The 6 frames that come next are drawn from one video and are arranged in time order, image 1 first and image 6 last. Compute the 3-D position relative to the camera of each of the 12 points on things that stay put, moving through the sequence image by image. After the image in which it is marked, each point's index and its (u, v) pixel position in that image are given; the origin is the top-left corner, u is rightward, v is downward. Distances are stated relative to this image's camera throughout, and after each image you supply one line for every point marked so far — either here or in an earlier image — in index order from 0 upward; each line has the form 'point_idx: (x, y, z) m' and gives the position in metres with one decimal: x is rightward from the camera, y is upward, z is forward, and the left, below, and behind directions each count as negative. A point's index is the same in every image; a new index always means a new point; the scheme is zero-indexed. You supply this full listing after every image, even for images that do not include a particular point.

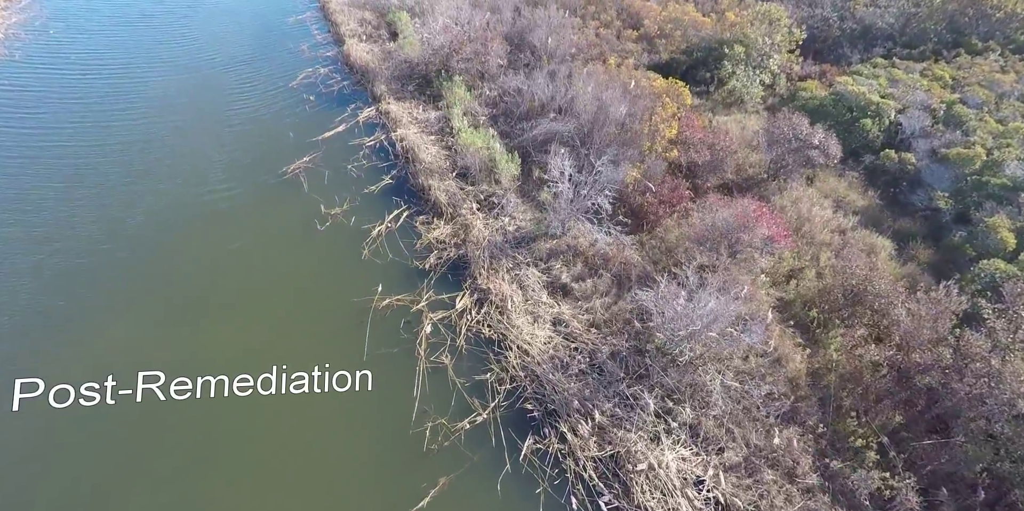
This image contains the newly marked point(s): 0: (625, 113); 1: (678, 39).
0: (+1.6, +2.0, +7.7) m
1: (+3.1, +4.1, +10.5) m
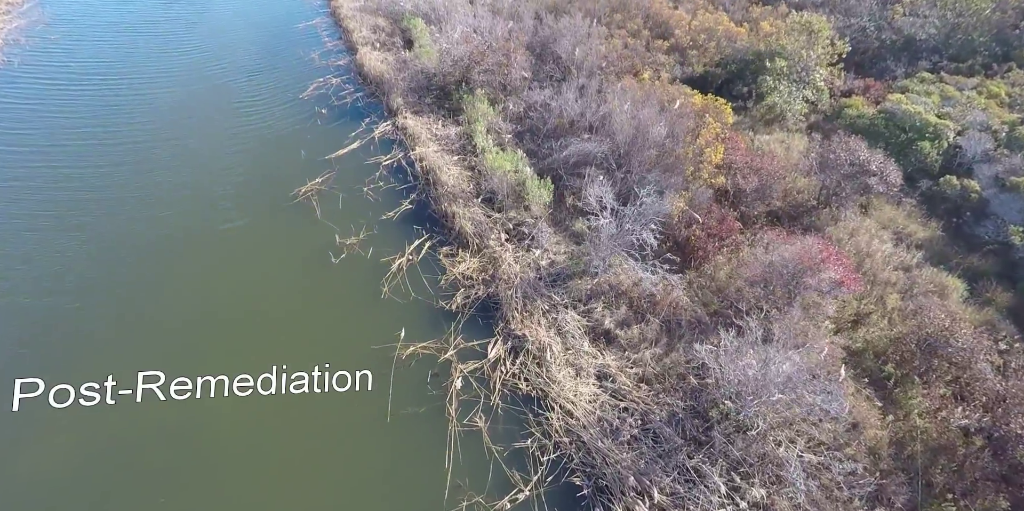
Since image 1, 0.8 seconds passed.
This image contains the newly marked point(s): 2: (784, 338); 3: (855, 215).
0: (+2.0, +1.5, +7.1) m
1: (+3.5, +3.7, +9.9) m
2: (+2.5, -0.8, +5.1) m
3: (+4.3, +0.5, +6.9) m
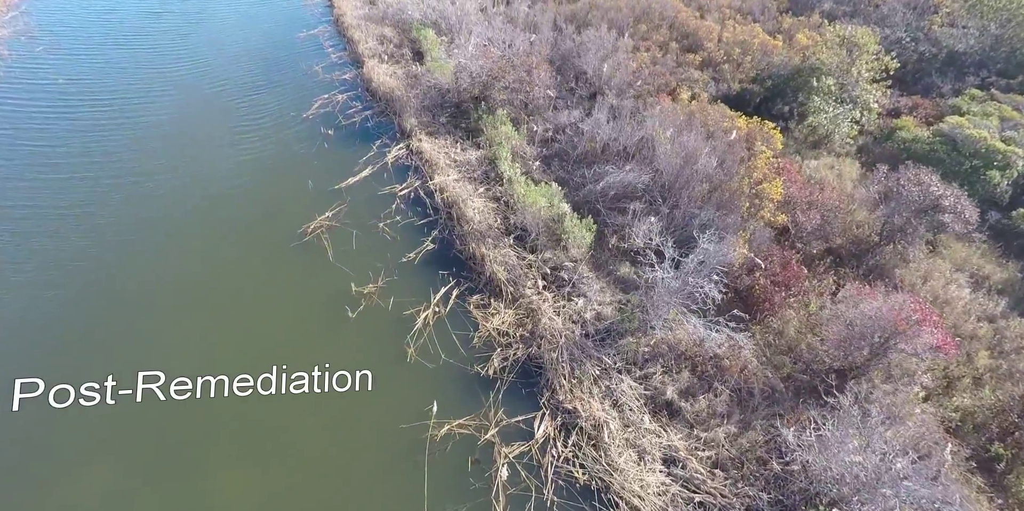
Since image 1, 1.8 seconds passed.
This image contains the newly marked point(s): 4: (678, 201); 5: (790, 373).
0: (+2.3, +1.0, +6.4) m
1: (+3.9, +3.2, +9.2) m
2: (+2.9, -1.3, +4.4) m
3: (+4.7, 0.0, +6.3) m
4: (+1.9, +0.6, +6.3) m
5: (+2.5, -1.1, +5.0) m
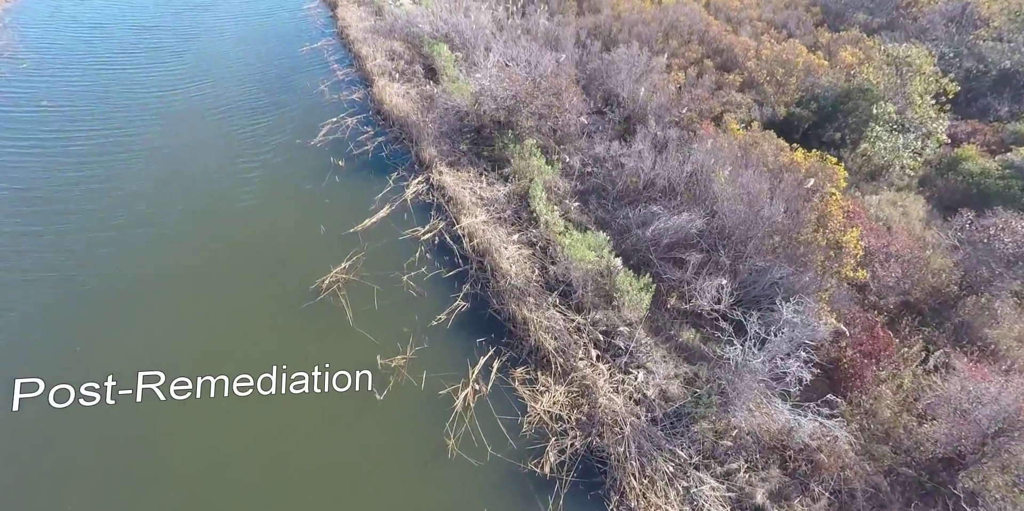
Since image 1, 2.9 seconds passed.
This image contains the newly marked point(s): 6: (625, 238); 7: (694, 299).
0: (+2.8, +0.4, +5.7) m
1: (+4.3, +2.6, +8.5) m
2: (+3.4, -1.9, +3.7) m
3: (+5.1, -0.6, +5.6) m
4: (+2.3, 0.0, +5.6) m
5: (+3.0, -1.6, +4.3) m
6: (+1.3, +0.2, +6.1) m
7: (+1.7, -0.4, +5.3) m
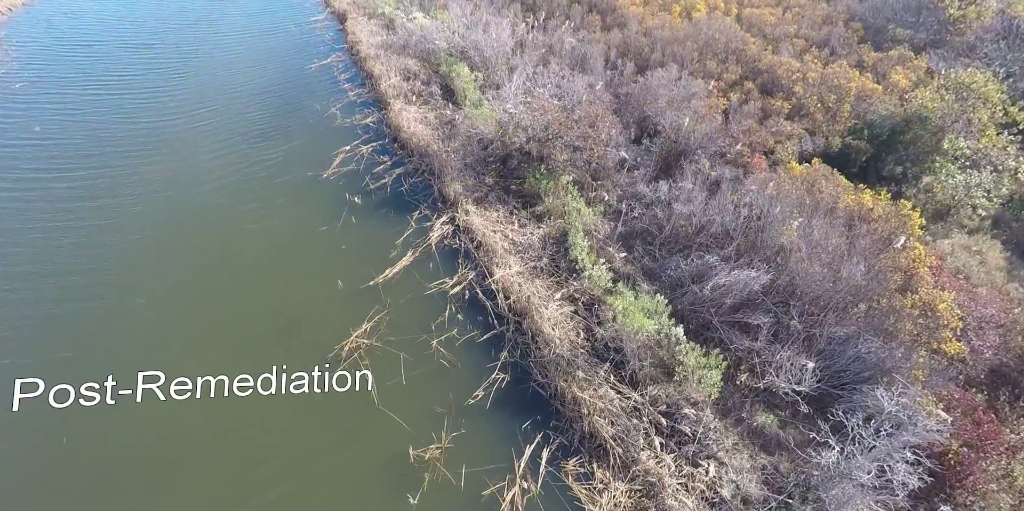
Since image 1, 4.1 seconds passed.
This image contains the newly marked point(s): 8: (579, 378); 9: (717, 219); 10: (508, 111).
0: (+3.2, -0.1, +5.0) m
1: (+4.7, +2.0, +7.8) m
2: (+3.8, -2.5, +3.1) m
3: (+5.5, -1.2, +4.9) m
4: (+2.7, -0.6, +4.9) m
5: (+3.4, -2.2, +3.6) m
6: (+1.7, -0.4, +5.4) m
7: (+2.2, -1.0, +4.7) m
8: (+0.6, -1.0, +4.9) m
9: (+2.2, +0.4, +5.9) m
10: (0.0, +2.0, +7.6) m
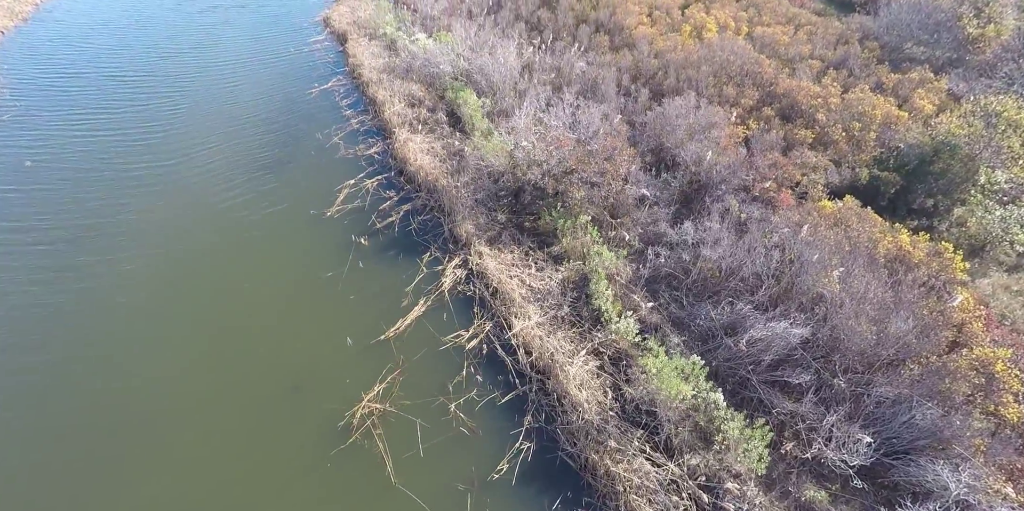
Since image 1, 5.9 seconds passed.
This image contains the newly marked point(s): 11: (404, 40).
0: (+3.4, -0.6, +4.7) m
1: (+4.8, +1.6, +7.5) m
2: (+4.0, -2.9, +2.7) m
3: (+5.7, -1.6, +4.6) m
4: (+2.9, -1.0, +4.6) m
5: (+3.6, -2.7, +3.3) m
6: (+1.9, -0.9, +5.1) m
7: (+2.4, -1.5, +4.3) m
8: (+0.8, -1.5, +4.5) m
9: (+2.4, -0.1, +5.6) m
10: (+0.1, +1.4, +7.3) m
11: (-2.1, +4.2, +10.8) m
